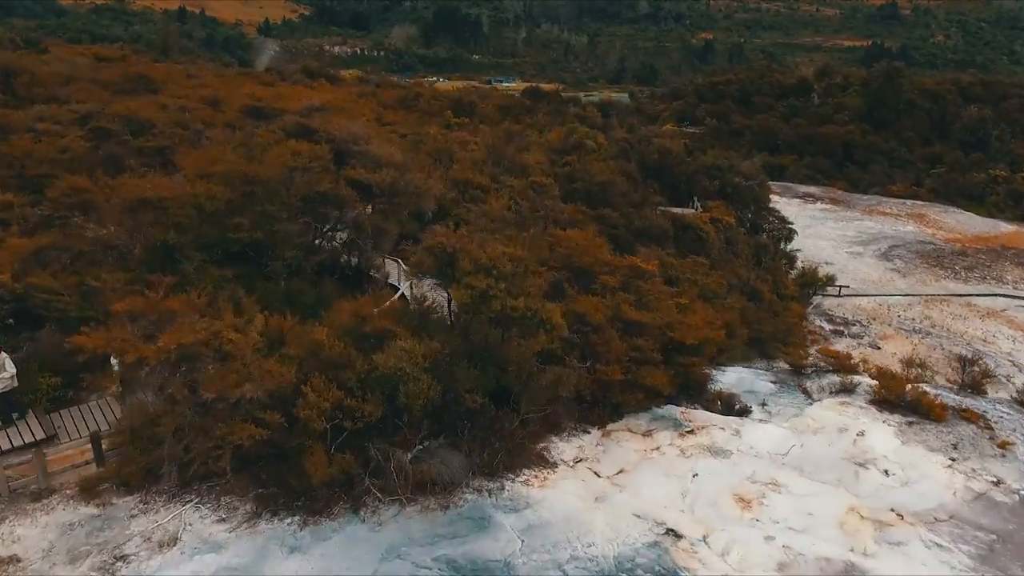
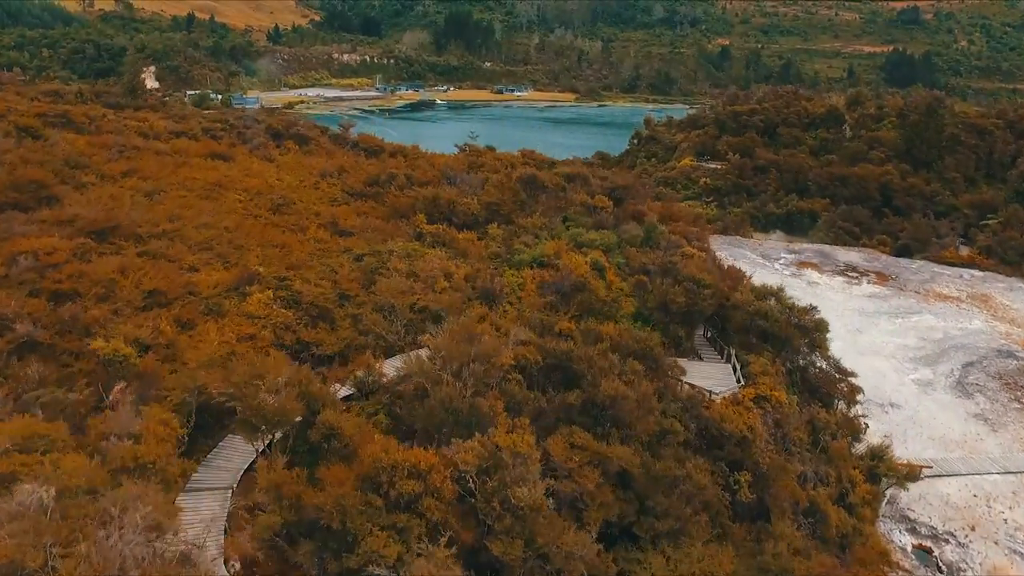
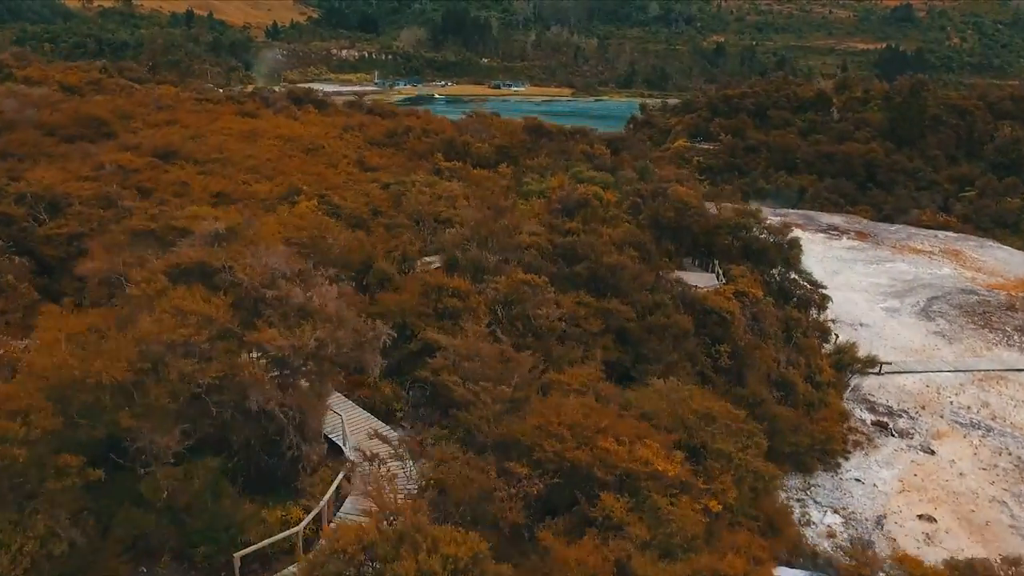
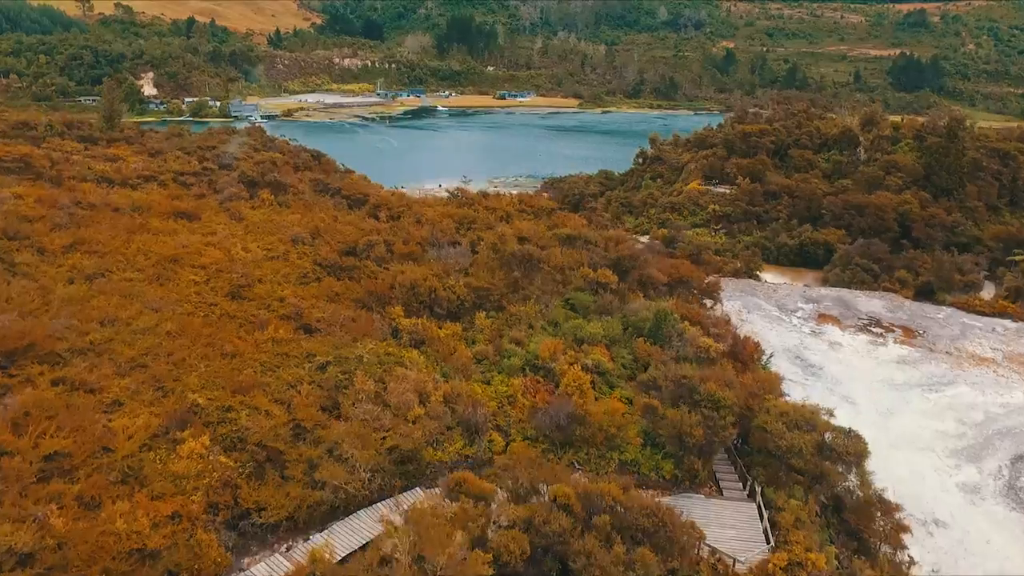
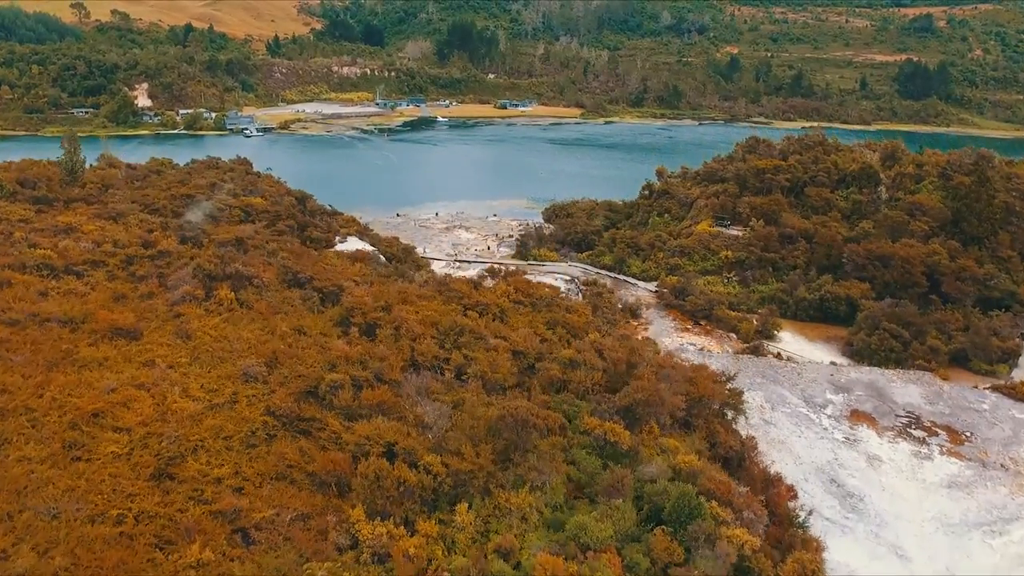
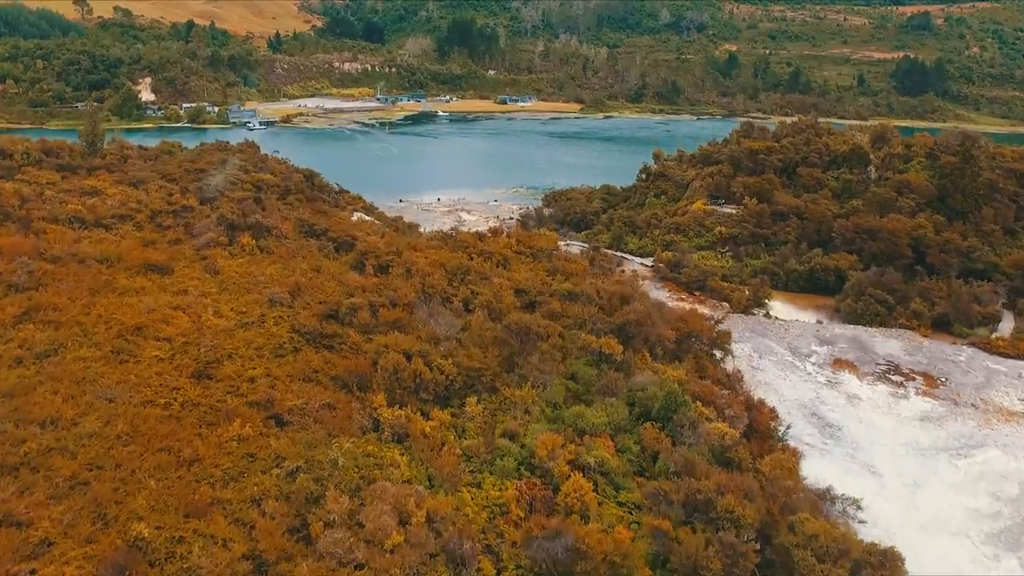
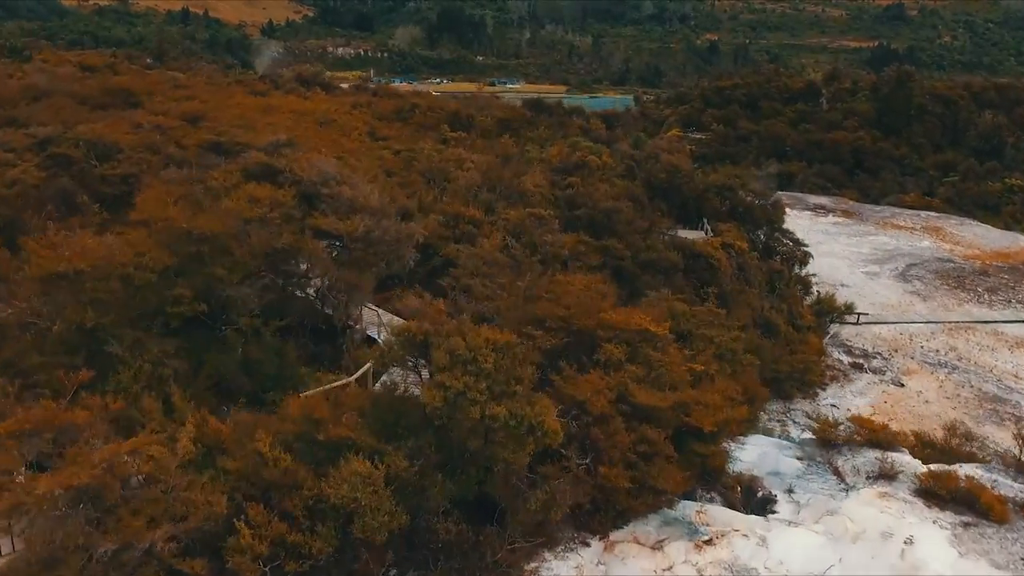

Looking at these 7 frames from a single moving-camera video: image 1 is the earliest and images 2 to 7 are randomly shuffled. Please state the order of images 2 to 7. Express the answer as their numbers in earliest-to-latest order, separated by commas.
7, 3, 2, 4, 6, 5
